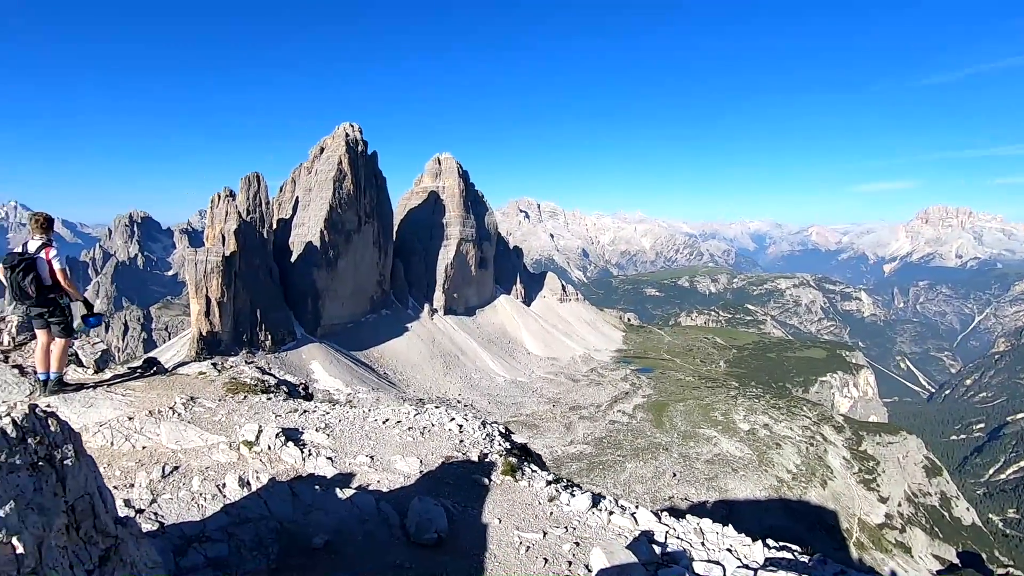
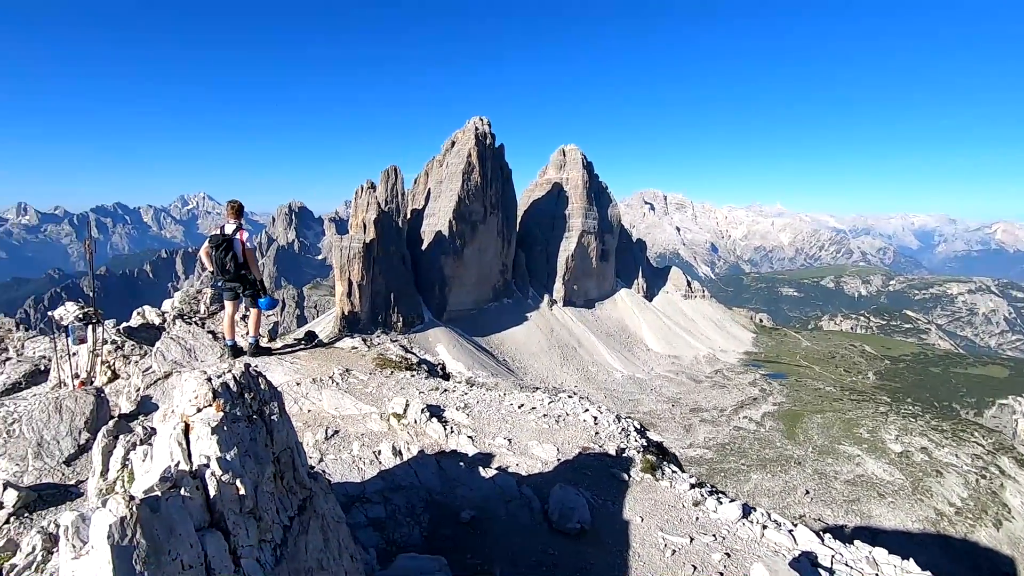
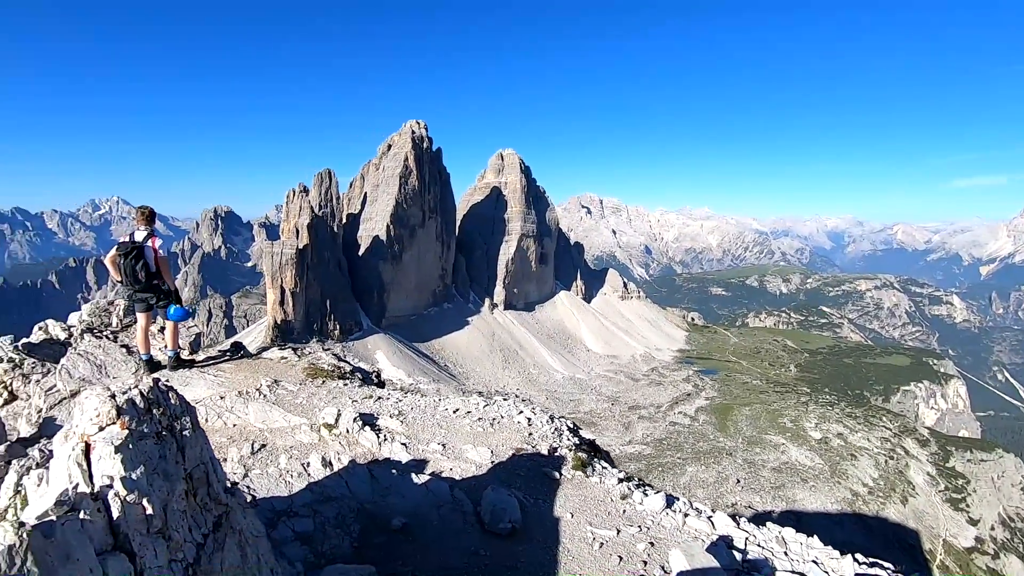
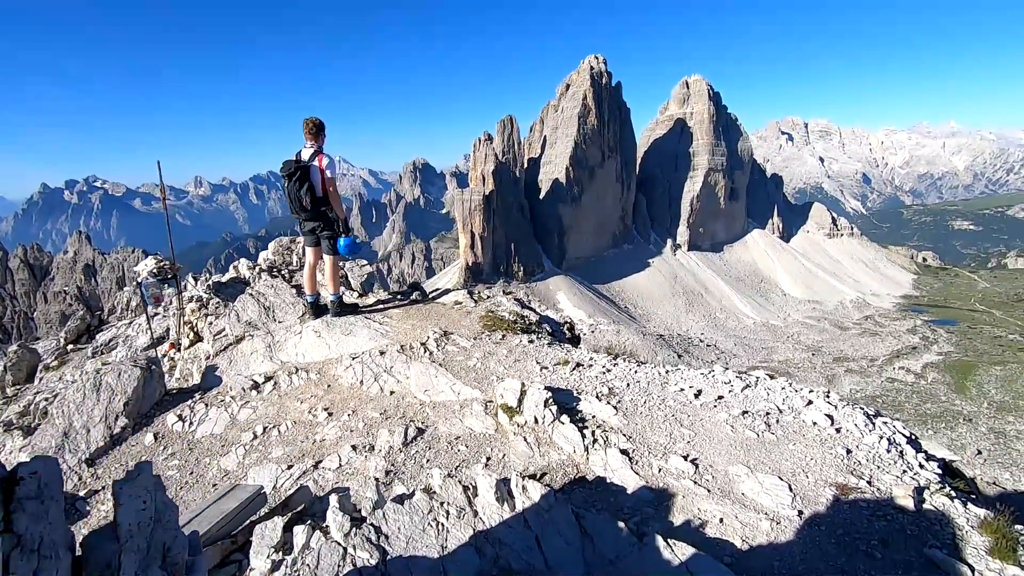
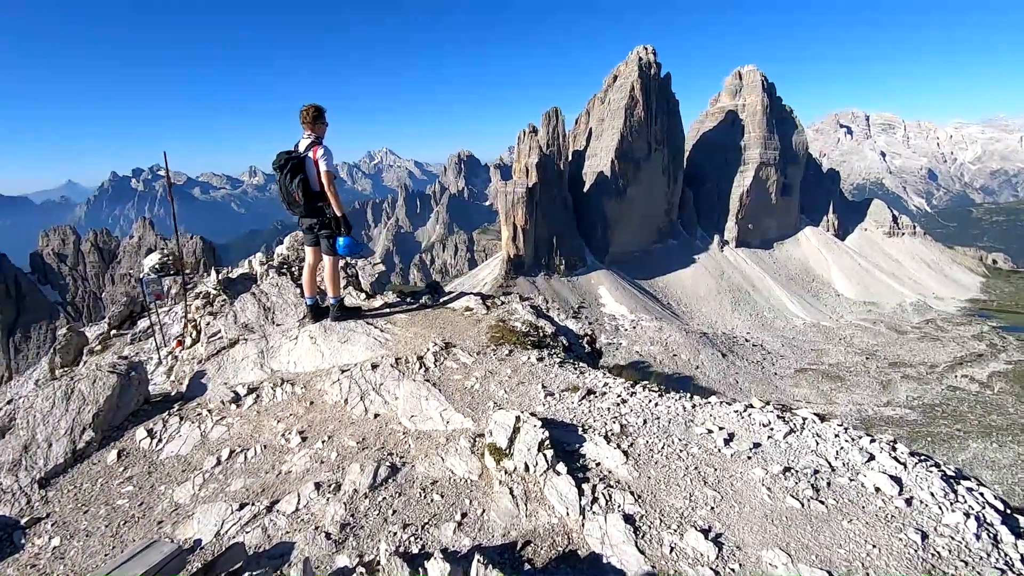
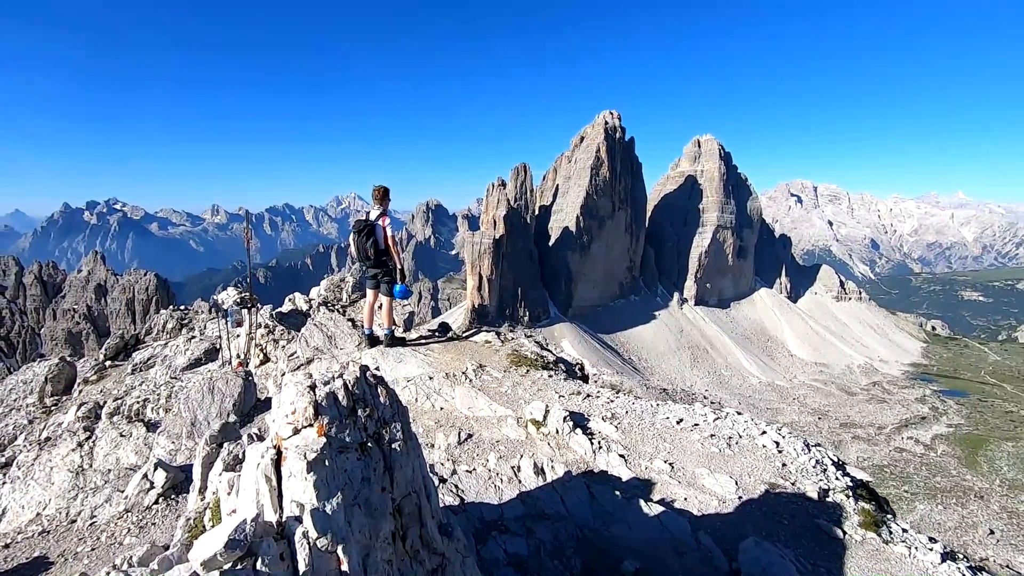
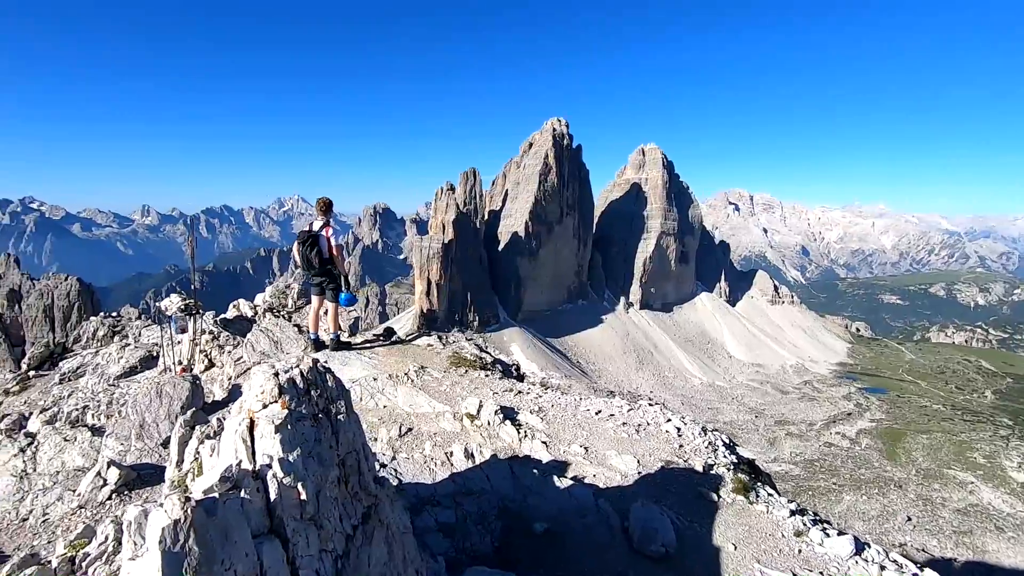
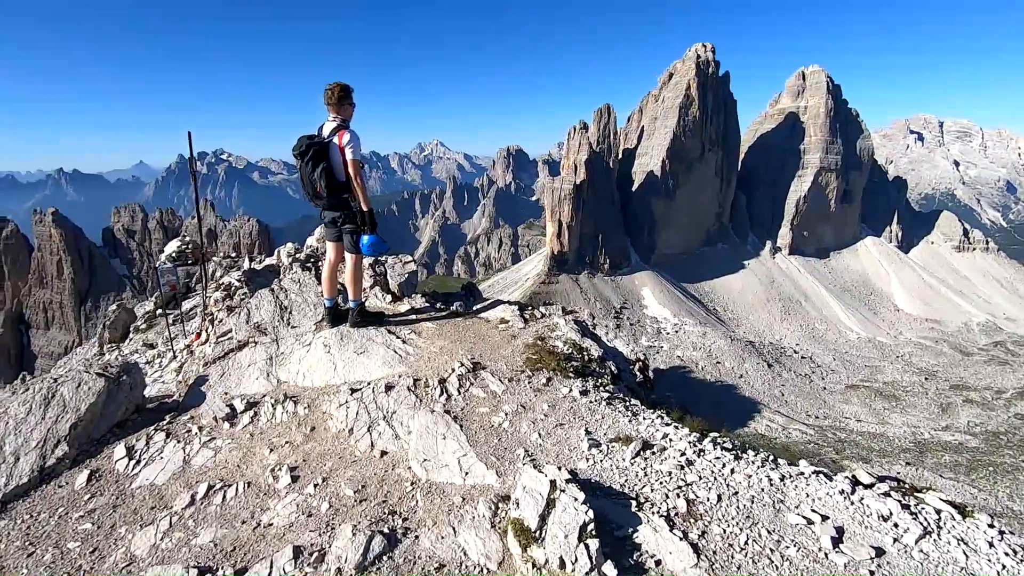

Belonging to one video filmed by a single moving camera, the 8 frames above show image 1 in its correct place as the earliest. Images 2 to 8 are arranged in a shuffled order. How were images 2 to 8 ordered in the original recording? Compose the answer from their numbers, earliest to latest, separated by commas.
3, 2, 7, 6, 4, 5, 8
